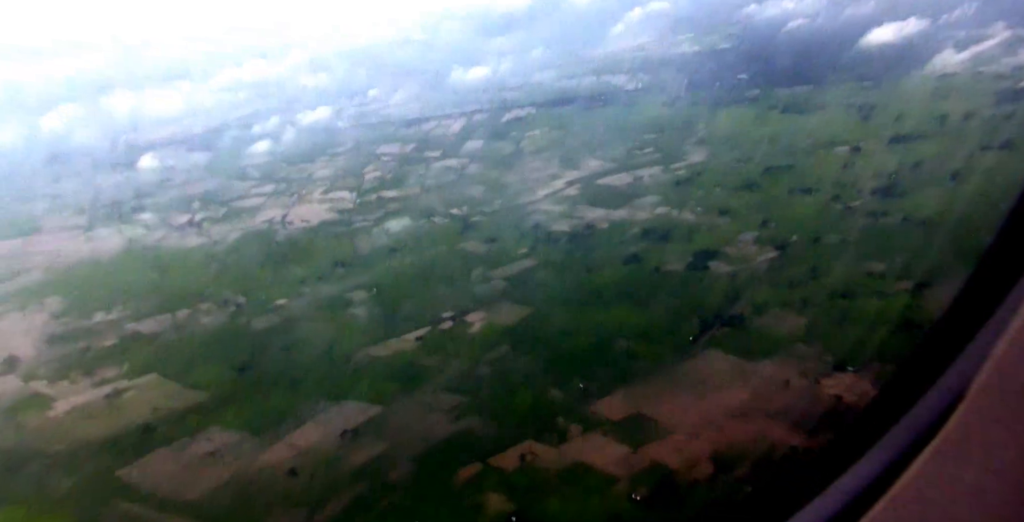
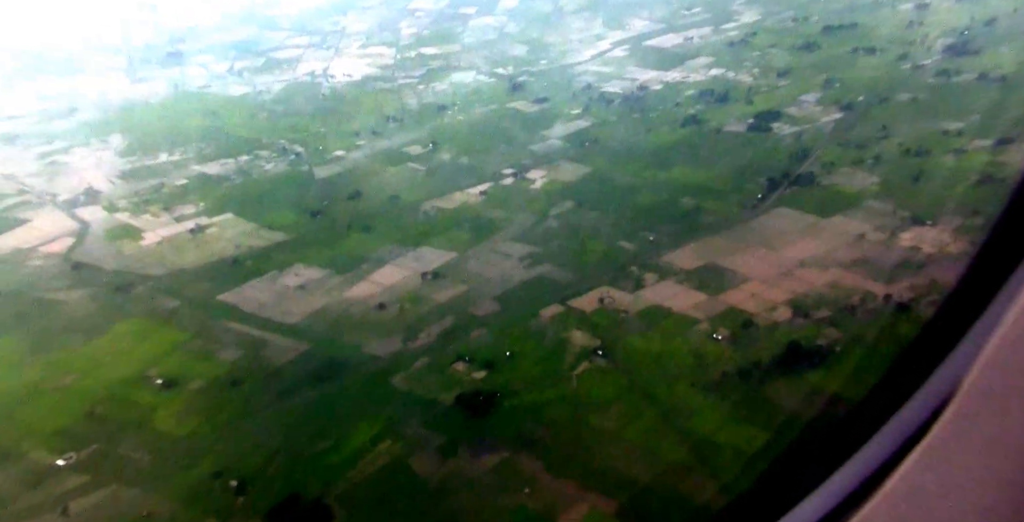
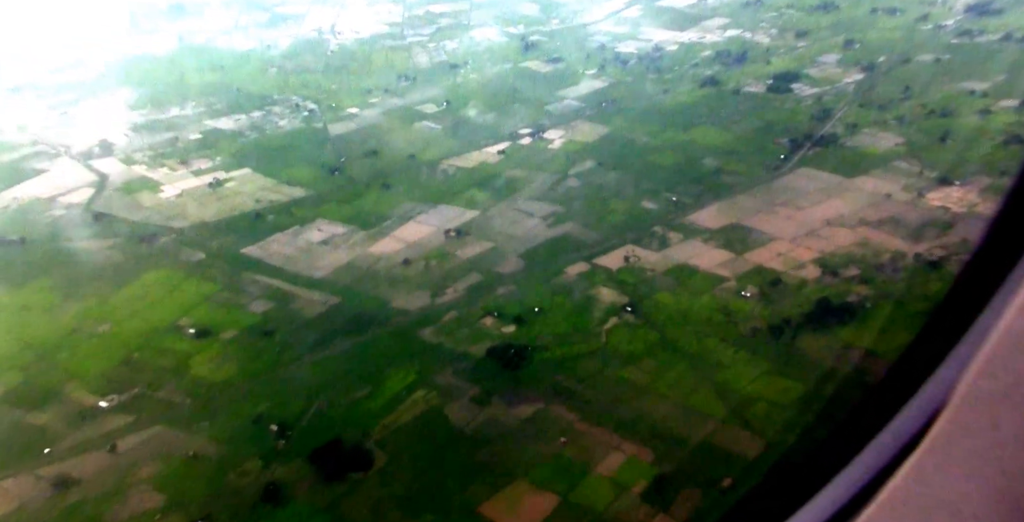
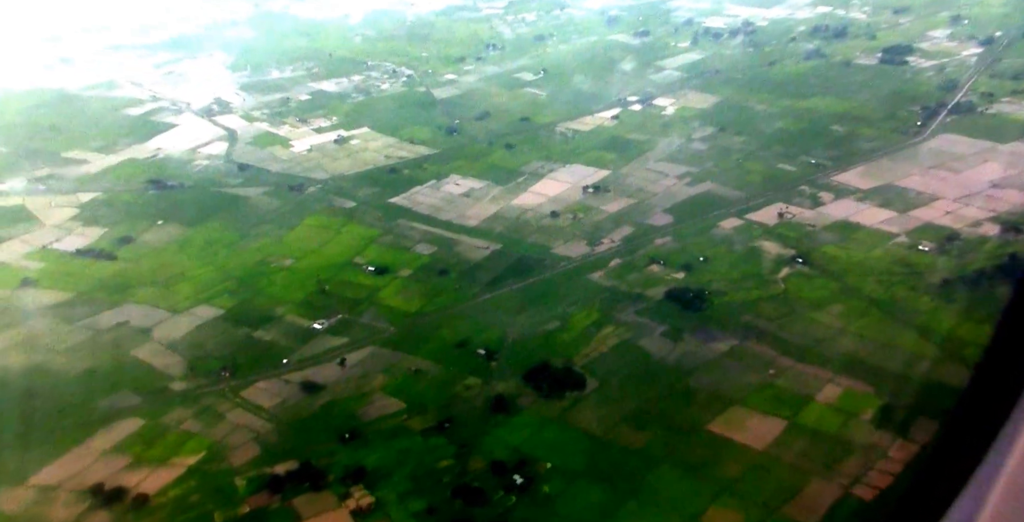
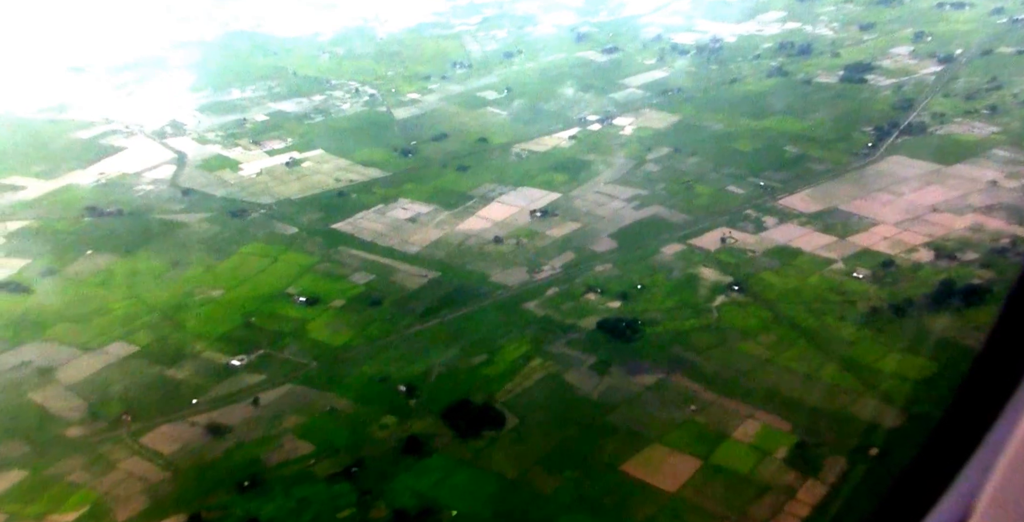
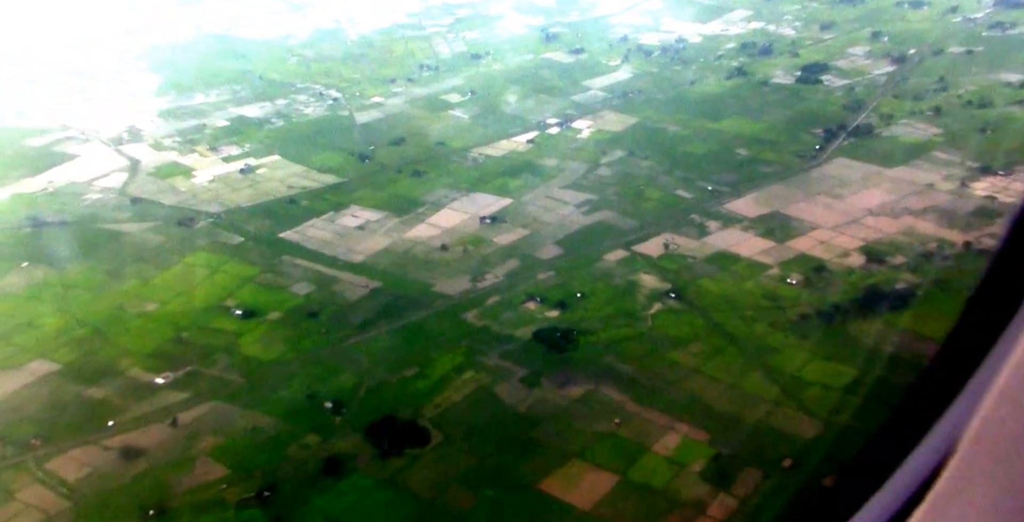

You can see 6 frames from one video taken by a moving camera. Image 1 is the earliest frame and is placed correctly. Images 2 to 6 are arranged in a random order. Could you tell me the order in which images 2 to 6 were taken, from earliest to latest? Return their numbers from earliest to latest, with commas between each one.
2, 3, 6, 5, 4
